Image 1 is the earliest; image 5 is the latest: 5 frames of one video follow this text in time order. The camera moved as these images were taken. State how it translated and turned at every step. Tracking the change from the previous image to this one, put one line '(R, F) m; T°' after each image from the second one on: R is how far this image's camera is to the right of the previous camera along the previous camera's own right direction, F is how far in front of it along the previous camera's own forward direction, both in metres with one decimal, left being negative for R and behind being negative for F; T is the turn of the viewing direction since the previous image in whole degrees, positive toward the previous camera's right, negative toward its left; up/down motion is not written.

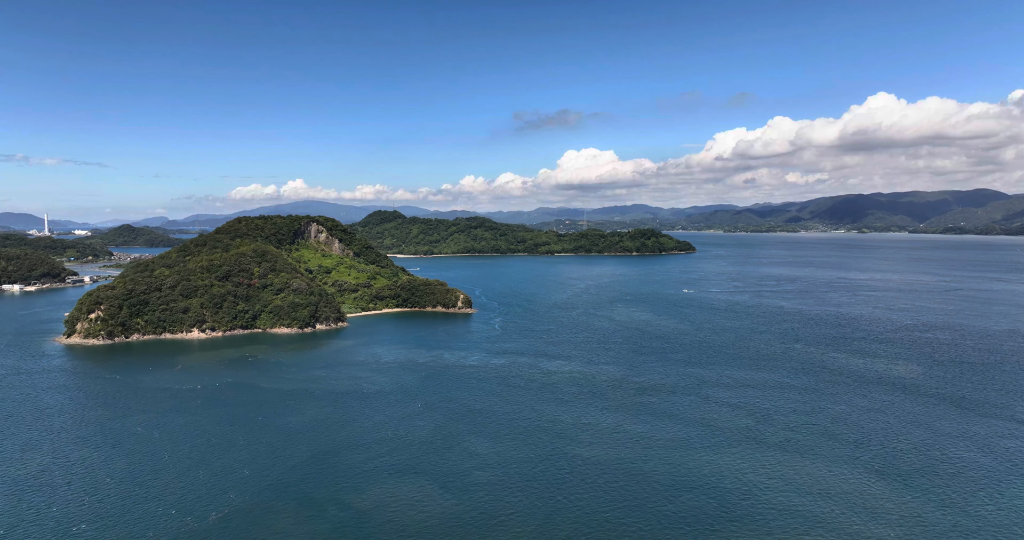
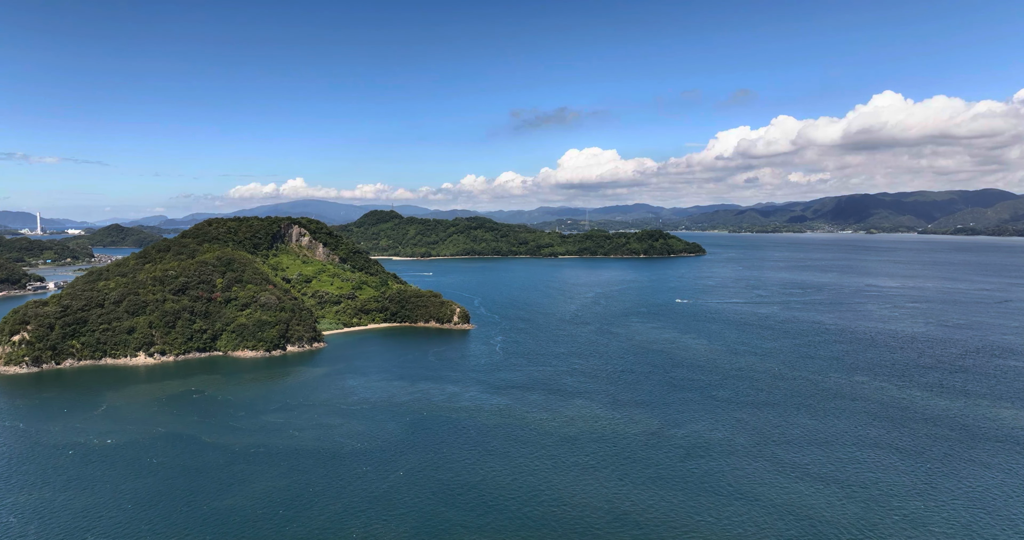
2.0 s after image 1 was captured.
(-0.3, +9.7) m; 0°
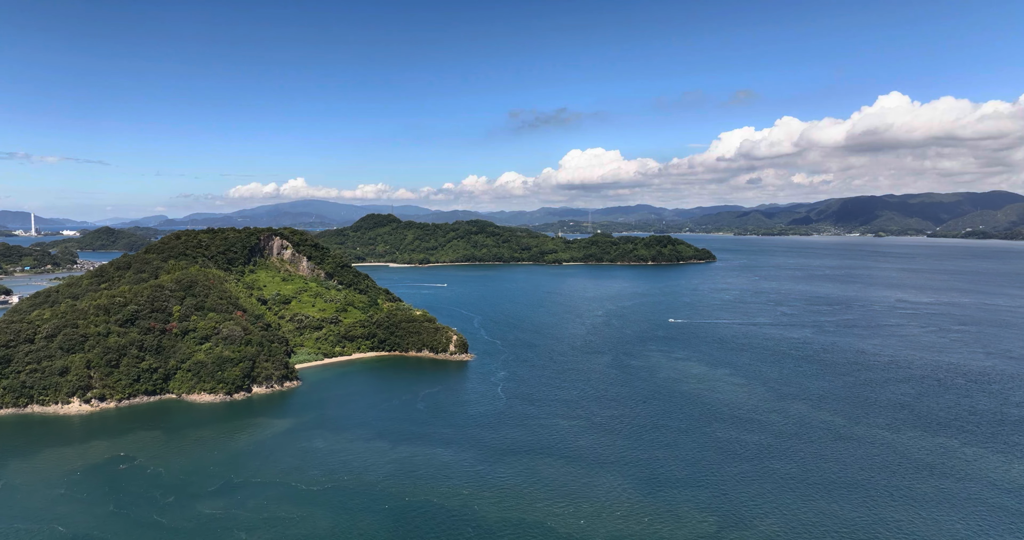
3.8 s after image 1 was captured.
(-0.3, +8.6) m; 0°
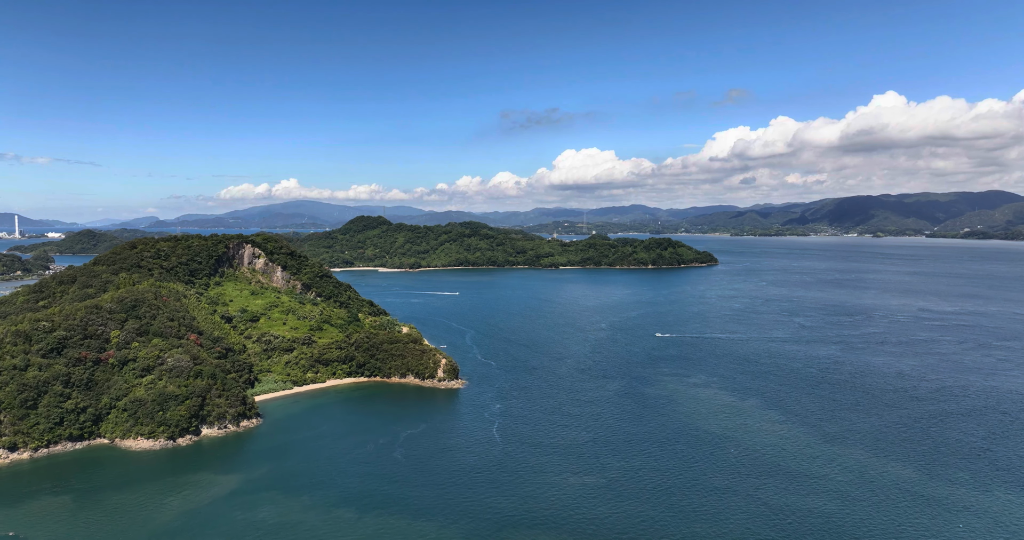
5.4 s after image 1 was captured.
(-0.2, +7.6) m; 0°
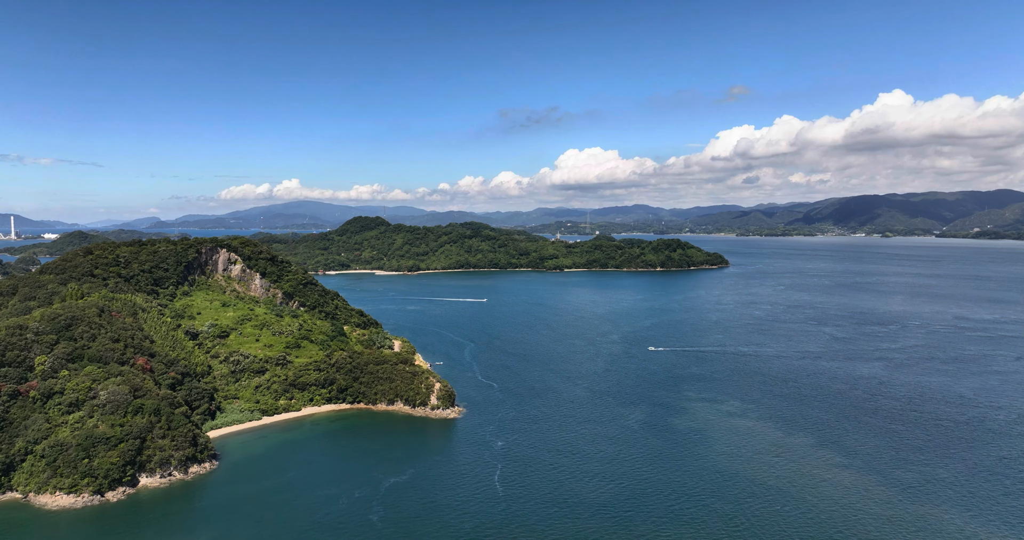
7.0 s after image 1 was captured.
(-0.2, +7.5) m; 0°
